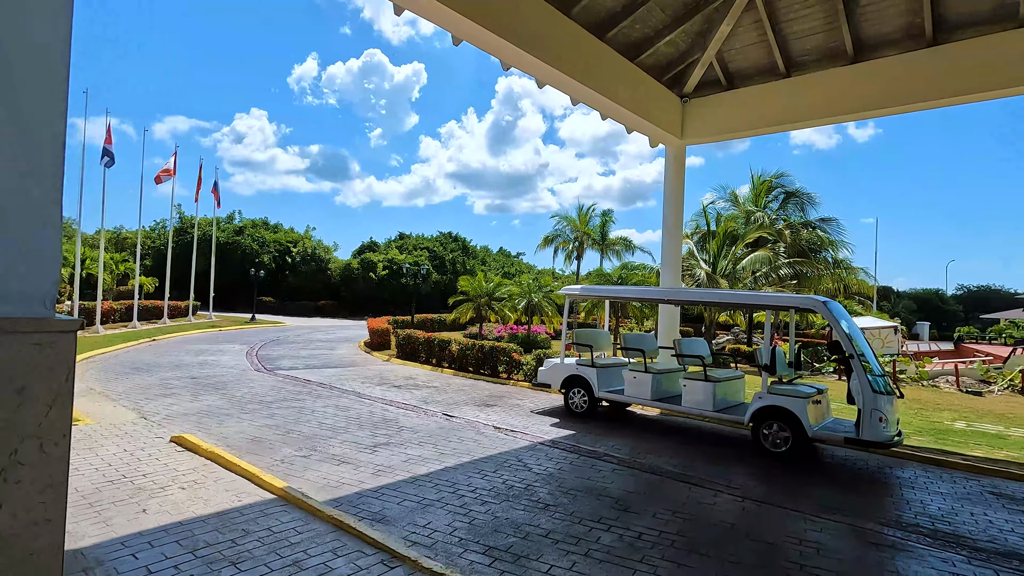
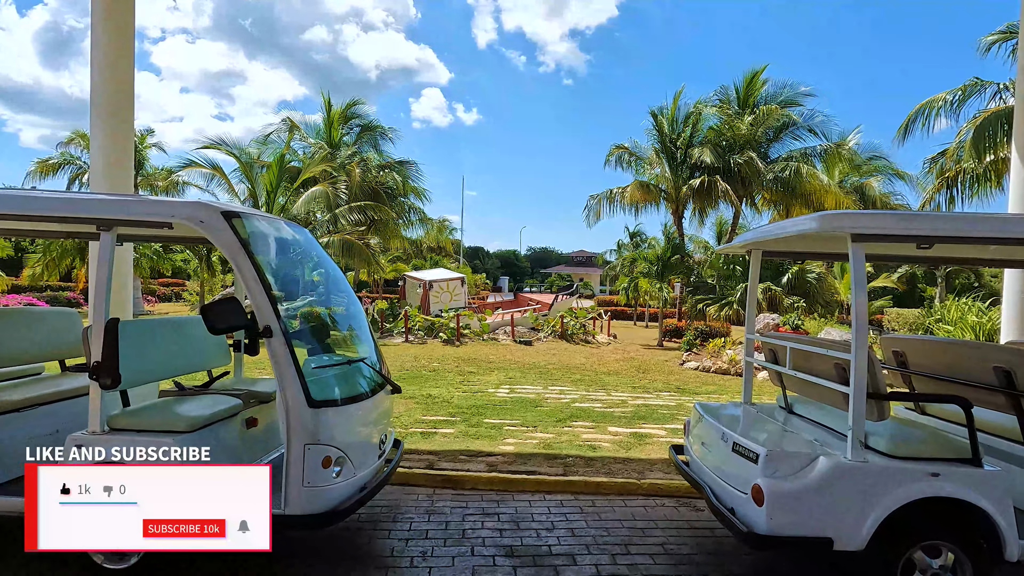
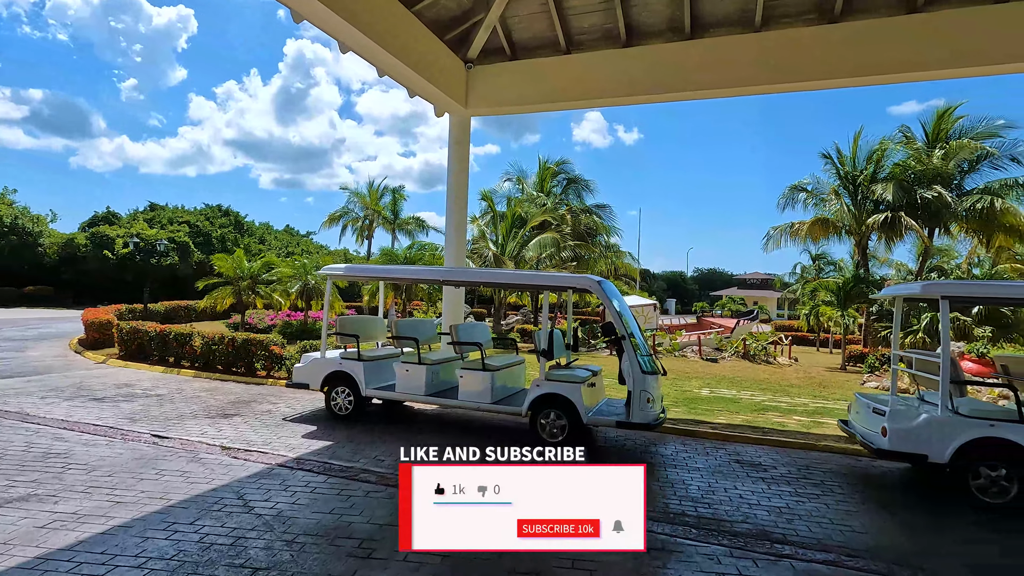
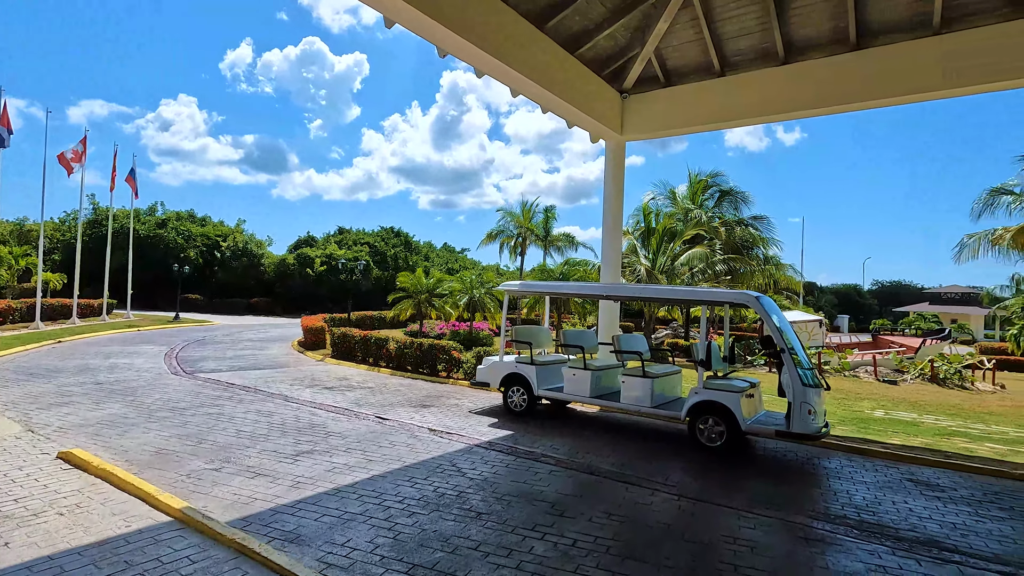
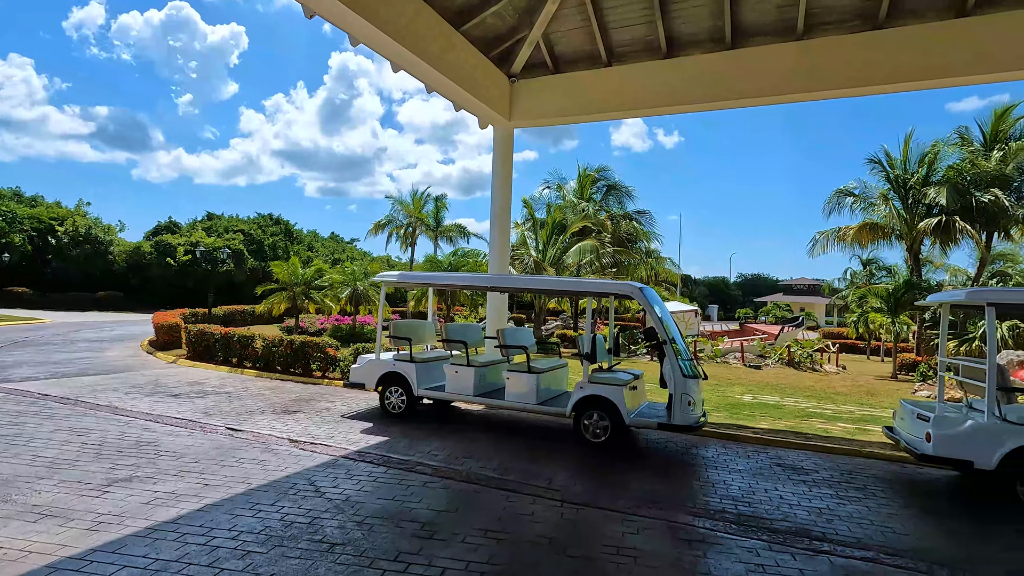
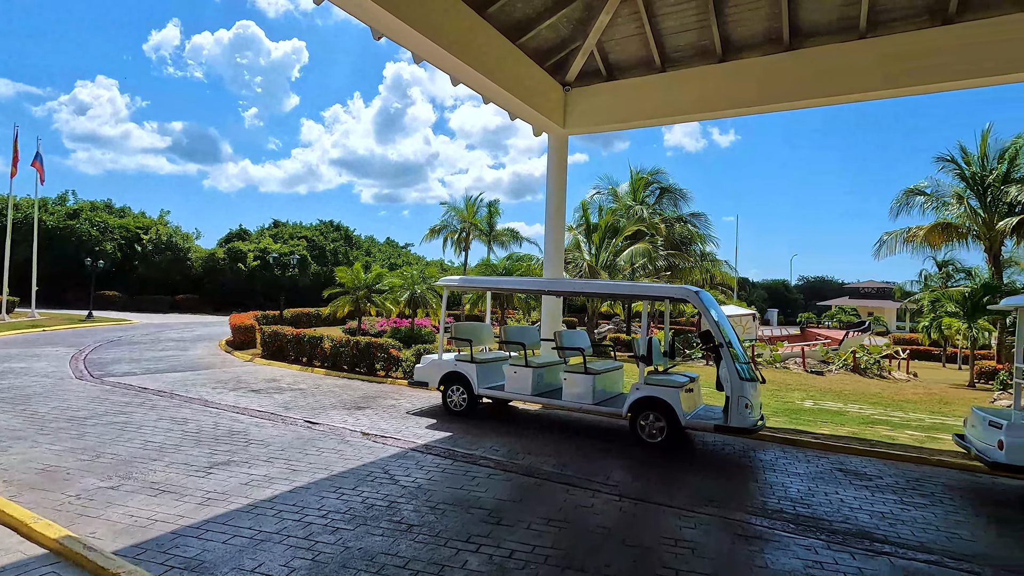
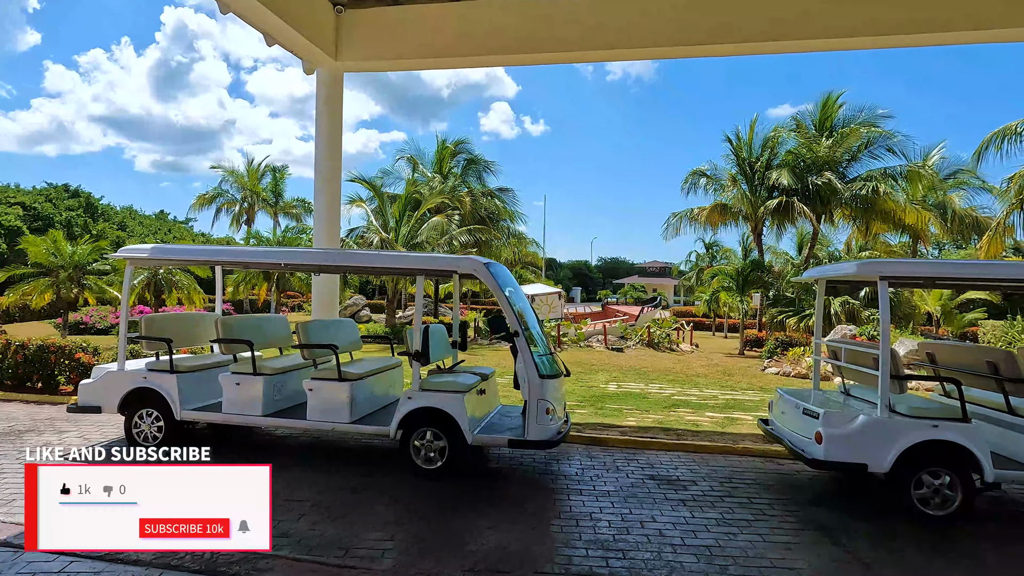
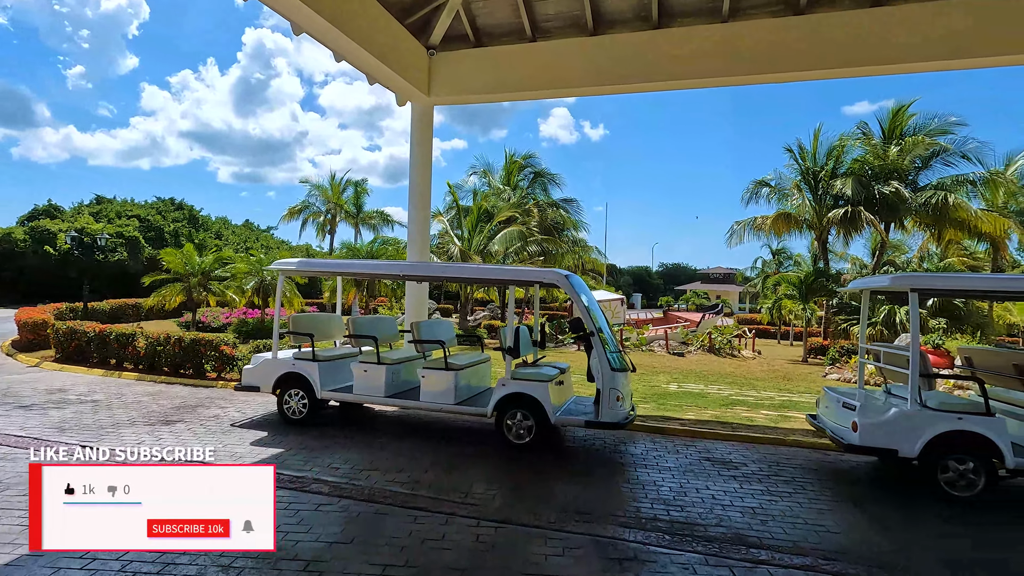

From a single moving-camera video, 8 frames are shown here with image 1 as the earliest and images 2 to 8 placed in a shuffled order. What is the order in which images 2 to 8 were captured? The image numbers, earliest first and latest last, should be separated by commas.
4, 6, 5, 3, 8, 7, 2
